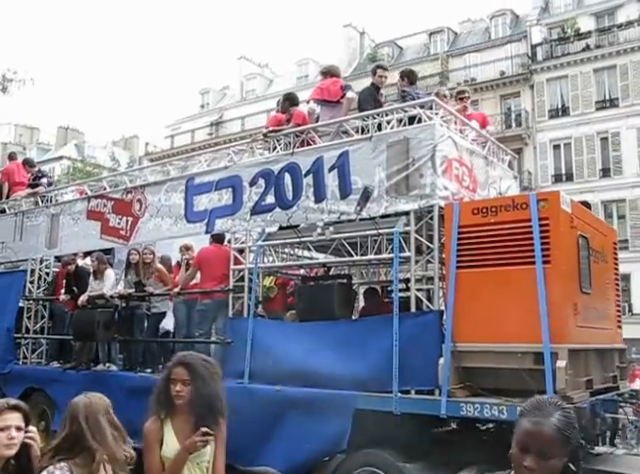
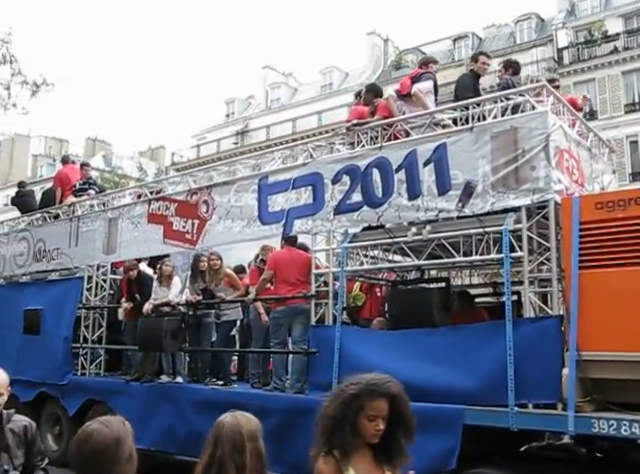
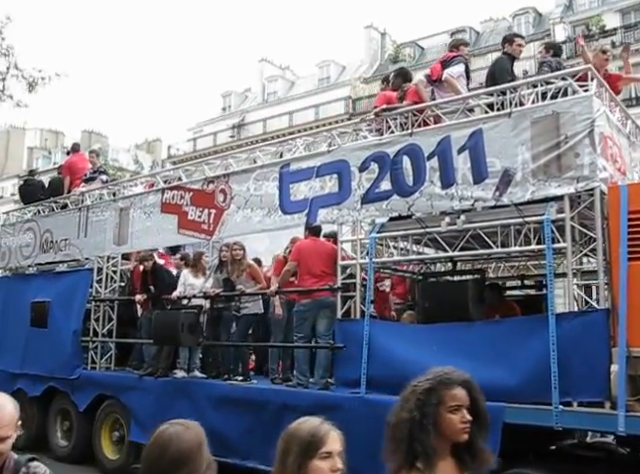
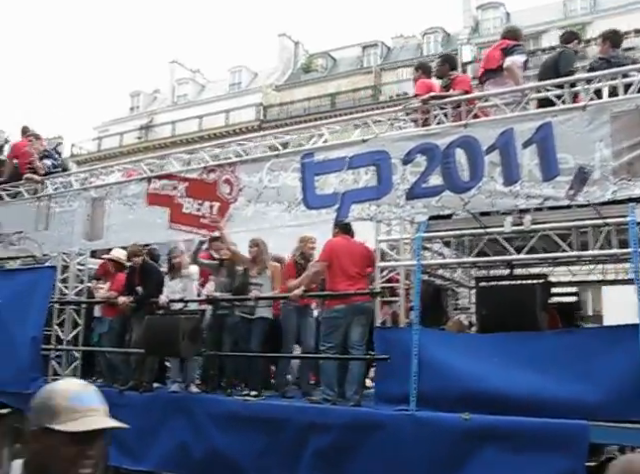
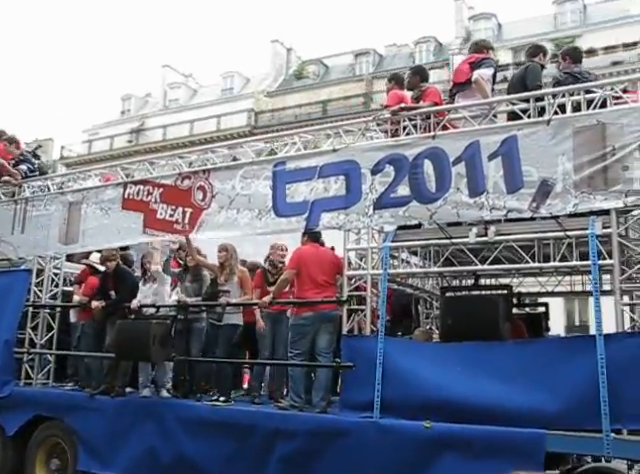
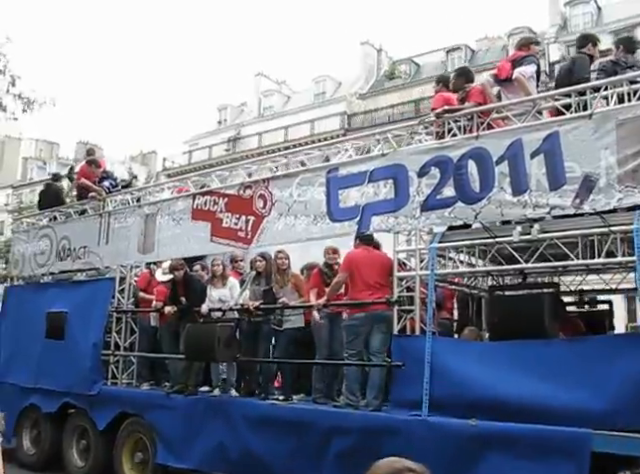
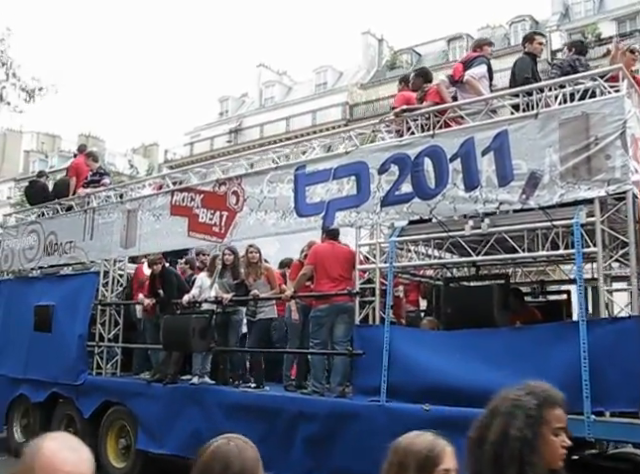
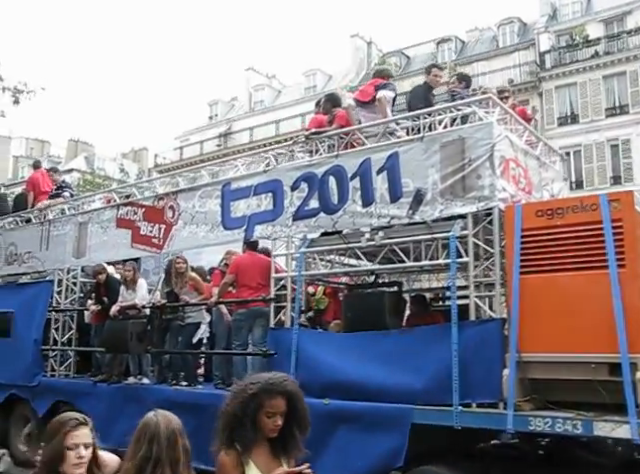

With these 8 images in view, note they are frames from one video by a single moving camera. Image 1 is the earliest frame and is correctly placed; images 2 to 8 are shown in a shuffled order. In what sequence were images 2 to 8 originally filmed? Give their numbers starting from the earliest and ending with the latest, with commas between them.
8, 2, 3, 7, 6, 5, 4
